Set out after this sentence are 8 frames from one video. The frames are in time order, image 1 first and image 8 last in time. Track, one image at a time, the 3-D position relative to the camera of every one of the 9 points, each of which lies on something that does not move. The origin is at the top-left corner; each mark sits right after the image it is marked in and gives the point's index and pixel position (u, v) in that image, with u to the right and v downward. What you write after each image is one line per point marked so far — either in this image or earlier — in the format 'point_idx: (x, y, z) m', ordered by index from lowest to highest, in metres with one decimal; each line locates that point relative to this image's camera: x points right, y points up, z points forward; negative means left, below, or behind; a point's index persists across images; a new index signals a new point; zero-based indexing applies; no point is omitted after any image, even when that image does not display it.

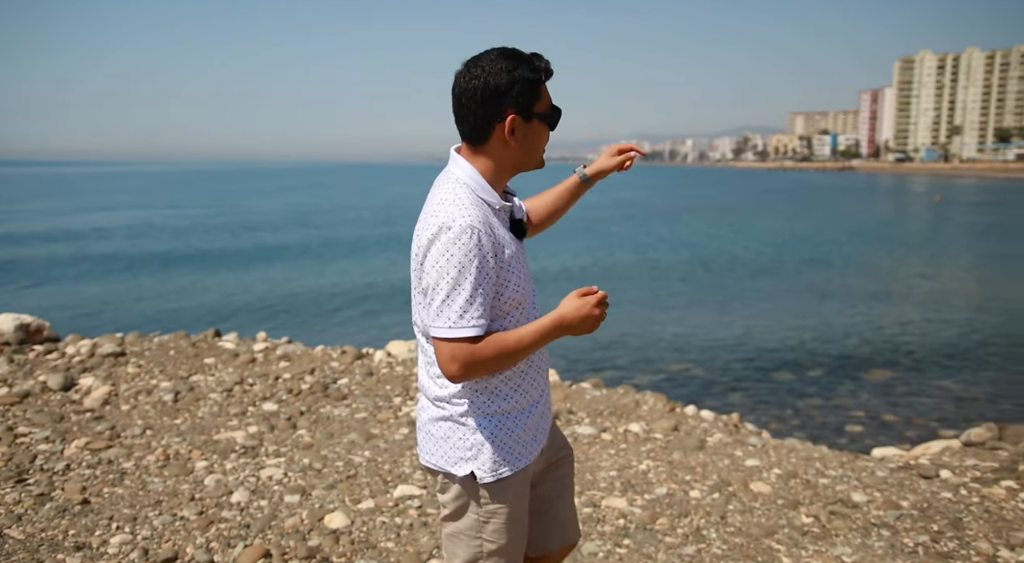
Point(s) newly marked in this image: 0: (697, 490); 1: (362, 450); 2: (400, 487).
0: (+1.2, -1.3, +4.8) m
1: (-1.1, -1.2, +5.4) m
2: (-0.7, -1.3, +4.7) m
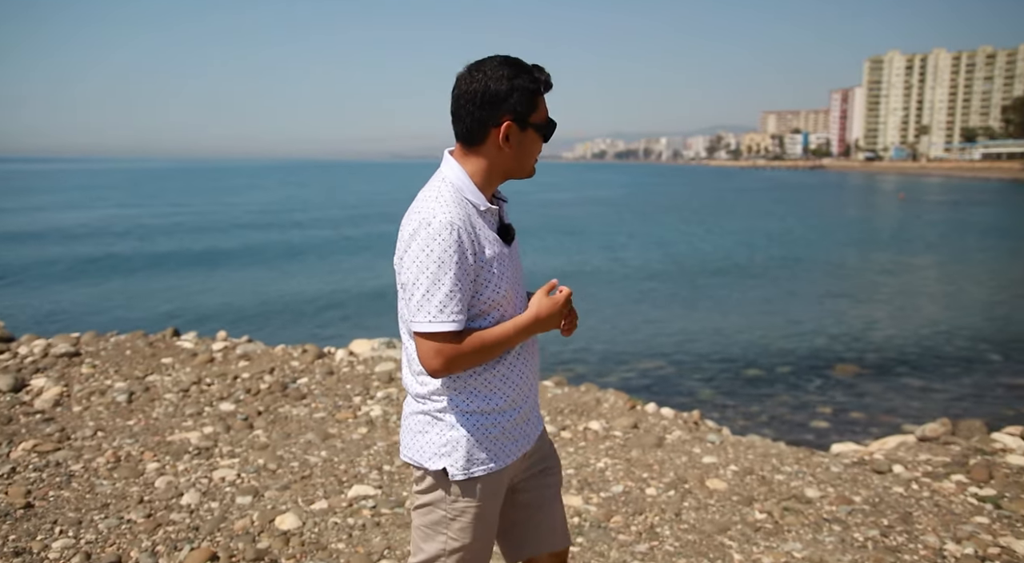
0: (+0.9, -1.3, +4.8) m
1: (-1.4, -1.2, +5.3) m
2: (-1.0, -1.3, +4.7) m
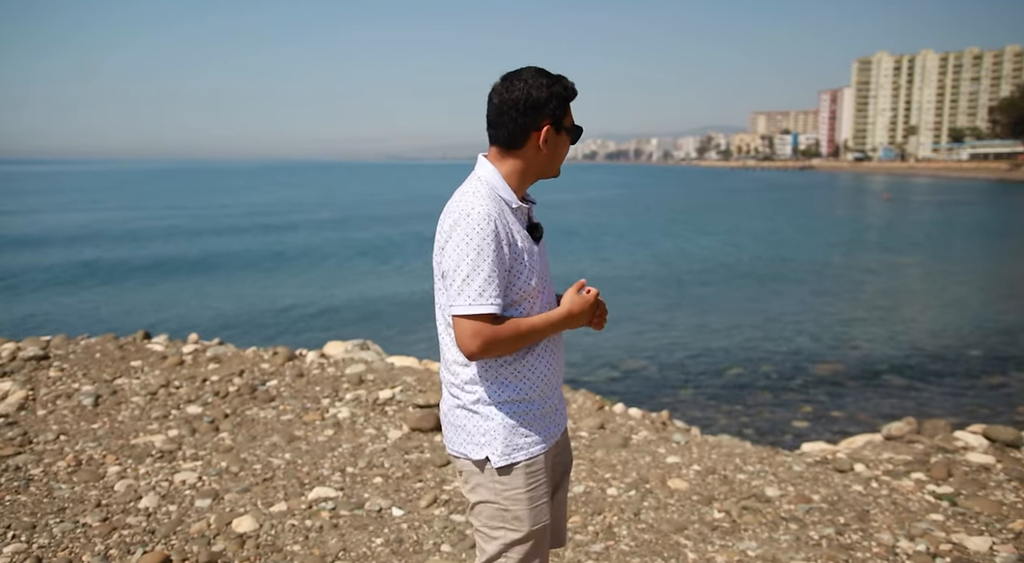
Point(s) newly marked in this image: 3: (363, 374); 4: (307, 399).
0: (+0.6, -1.3, +4.9) m
1: (-1.6, -1.2, +5.3) m
2: (-1.2, -1.3, +4.7) m
3: (-1.4, -0.9, +7.0) m
4: (-1.7, -1.0, +6.5) m
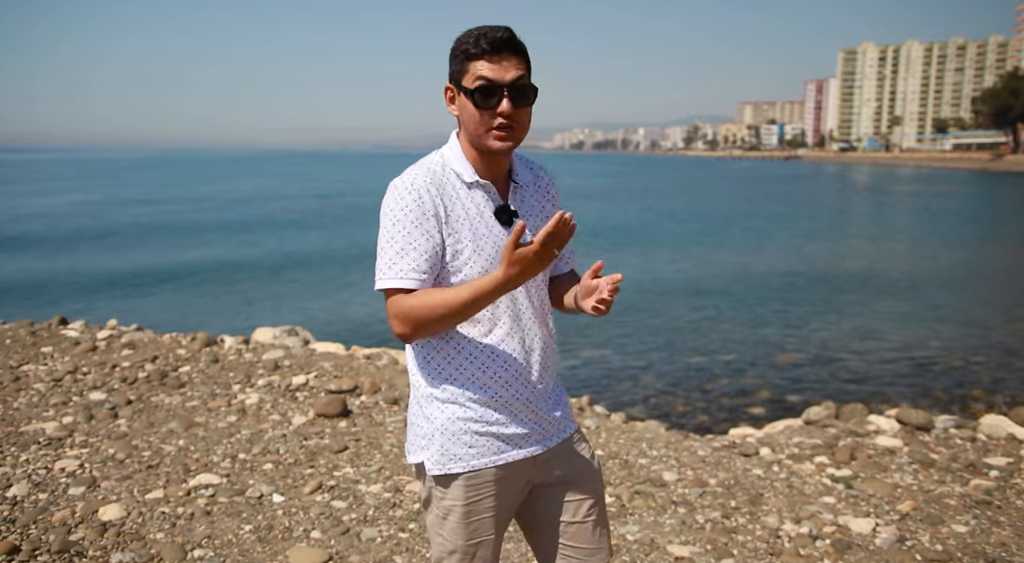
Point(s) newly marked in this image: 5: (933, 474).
0: (0.0, -1.2, +4.8) m
1: (-2.3, -1.1, +5.2) m
2: (-1.9, -1.2, +4.6) m
3: (-2.1, -0.7, +6.9) m
4: (-2.4, -0.9, +6.3) m
5: (+2.8, -1.3, +5.0) m
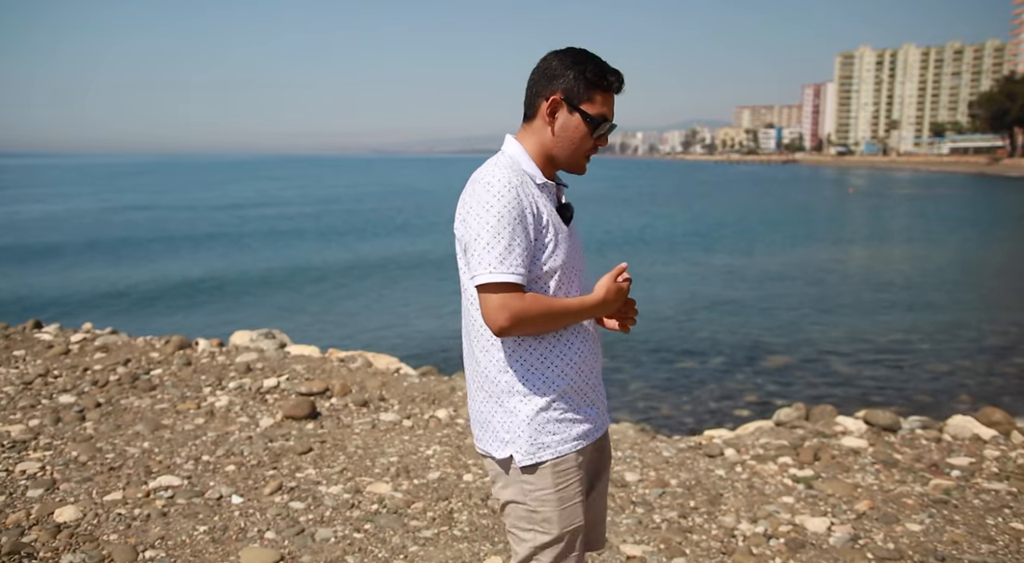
0: (-0.3, -1.2, +4.8) m
1: (-2.5, -1.1, +5.2) m
2: (-2.1, -1.2, +4.6) m
3: (-2.3, -0.7, +6.9) m
4: (-2.7, -0.9, +6.3) m
5: (+2.5, -1.3, +5.1) m
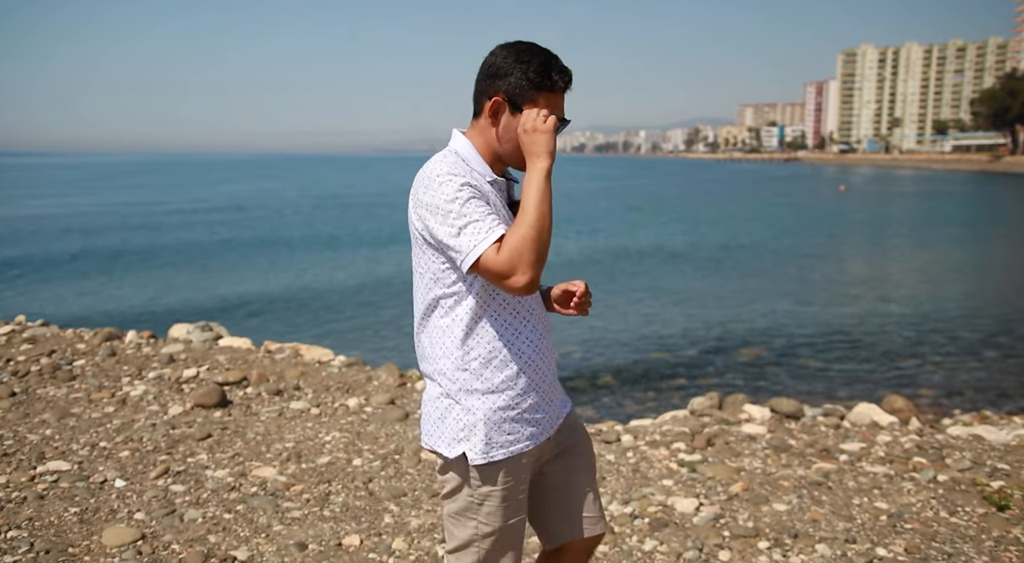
0: (-1.0, -1.1, +4.9) m
1: (-3.2, -1.0, +5.3) m
2: (-2.8, -1.1, +4.7) m
3: (-3.1, -0.7, +7.0) m
4: (-3.4, -0.8, +6.4) m
5: (+1.8, -1.2, +5.2) m
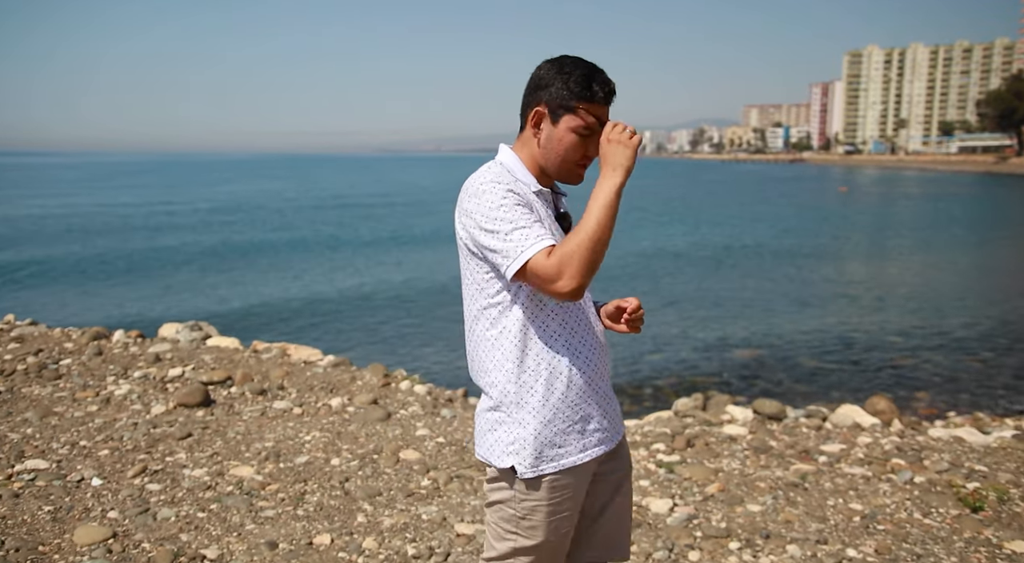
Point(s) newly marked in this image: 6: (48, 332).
0: (-1.1, -1.1, +4.9) m
1: (-3.4, -1.0, +5.3) m
2: (-2.9, -1.1, +4.7) m
3: (-3.2, -0.7, +7.0) m
4: (-3.5, -0.8, +6.4) m
5: (+1.7, -1.2, +5.2) m
6: (-4.5, -0.5, +7.5) m
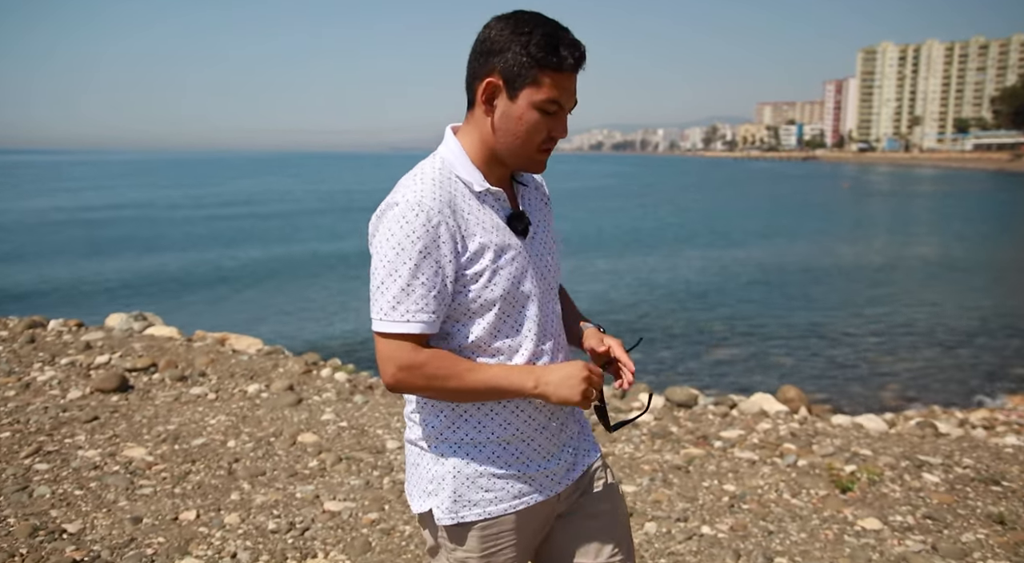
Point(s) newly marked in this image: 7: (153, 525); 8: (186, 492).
0: (-1.8, -1.0, +5.0) m
1: (-4.0, -0.9, +5.4) m
2: (-3.6, -1.0, +4.8) m
3: (-3.9, -0.6, +7.1) m
4: (-4.2, -0.7, +6.6) m
5: (+1.0, -1.1, +5.3) m
6: (-5.2, -0.4, +7.6) m
7: (-1.8, -1.2, +3.8) m
8: (-1.8, -1.2, +4.2) m
